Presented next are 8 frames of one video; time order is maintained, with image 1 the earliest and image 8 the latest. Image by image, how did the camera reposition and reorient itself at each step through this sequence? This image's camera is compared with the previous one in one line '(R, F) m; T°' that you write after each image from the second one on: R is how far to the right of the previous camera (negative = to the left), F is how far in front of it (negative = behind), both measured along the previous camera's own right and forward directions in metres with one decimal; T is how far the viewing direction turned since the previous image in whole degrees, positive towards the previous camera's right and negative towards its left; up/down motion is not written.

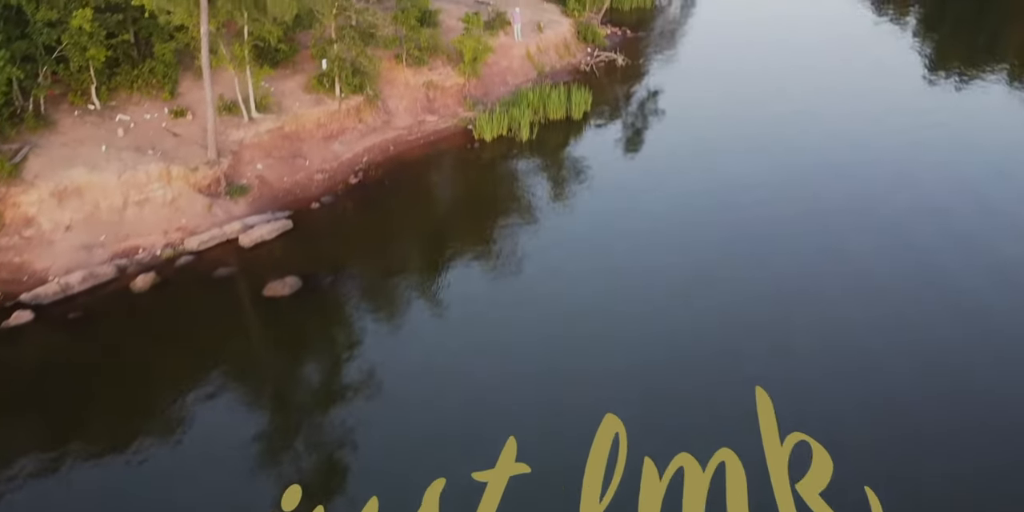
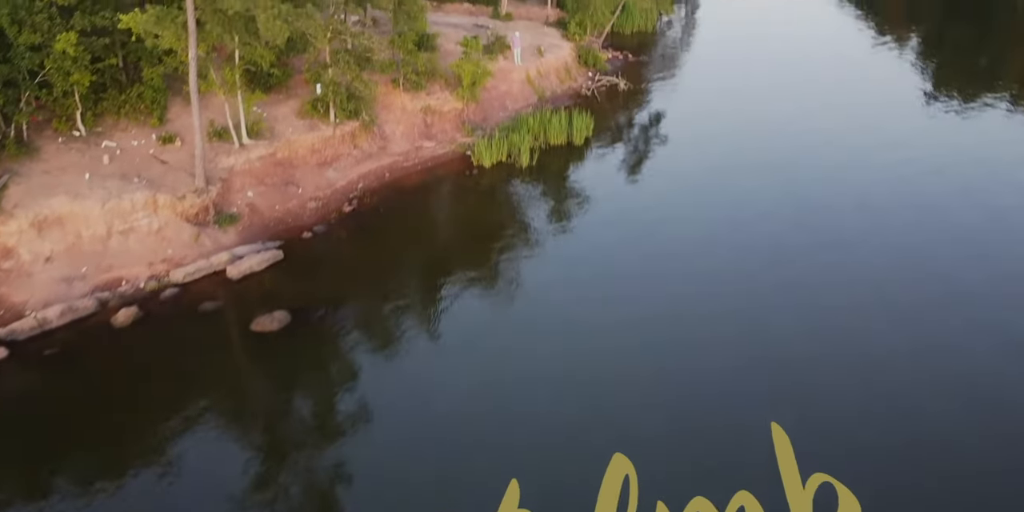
(0.0, +0.9) m; 0°
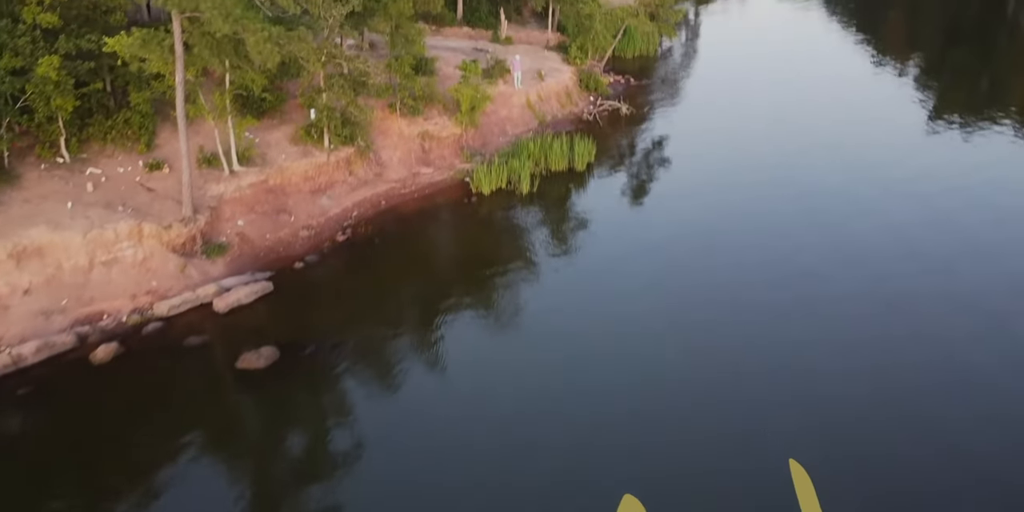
(0.0, +0.8) m; 0°
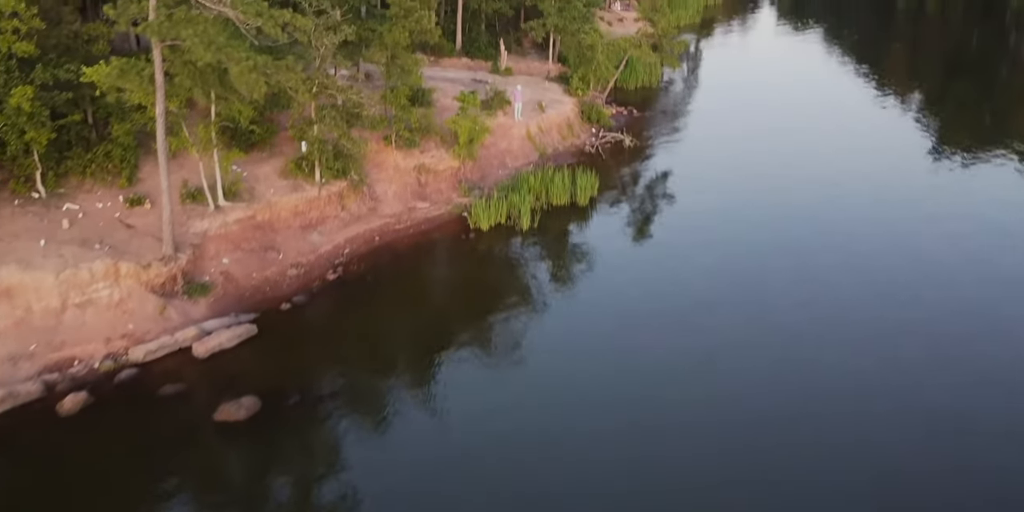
(0.0, +1.1) m; 0°
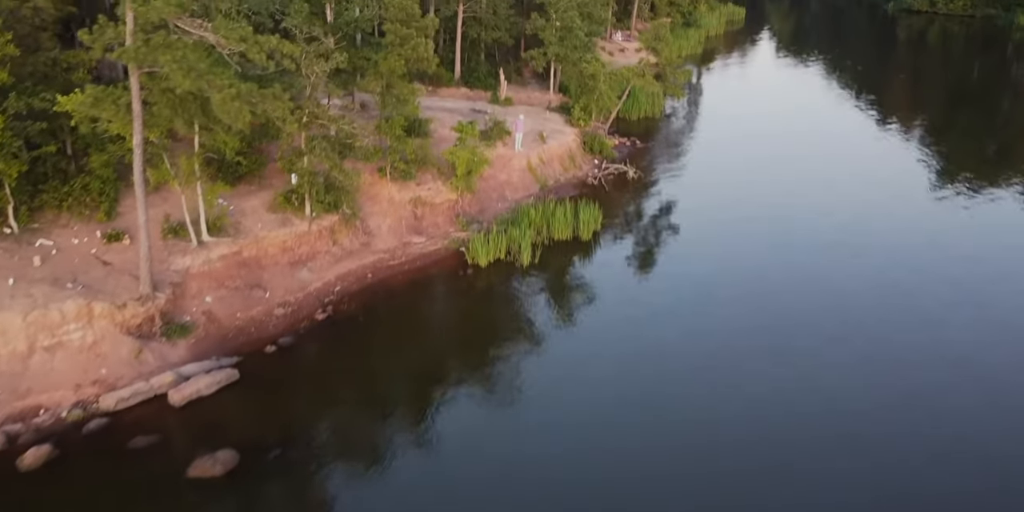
(0.0, +1.1) m; 0°
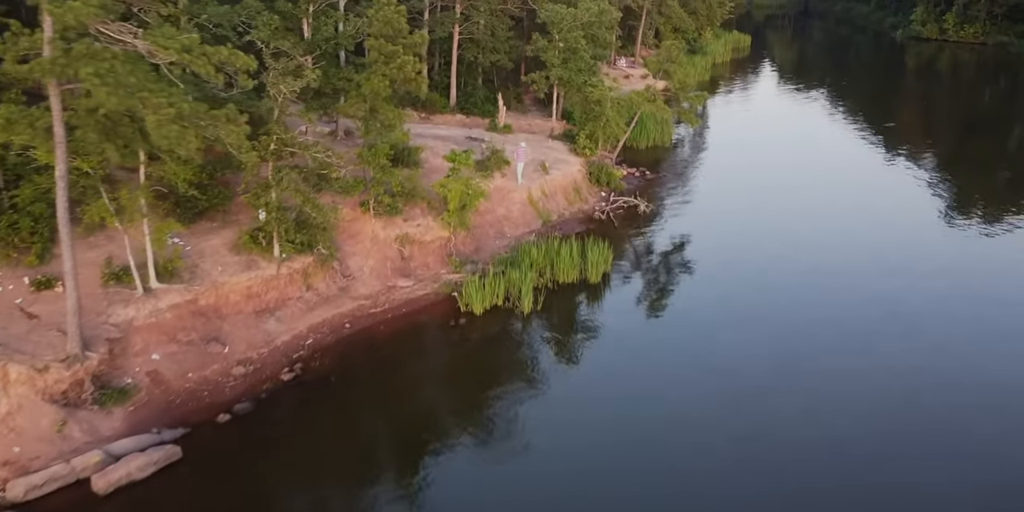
(0.0, +2.8) m; 0°
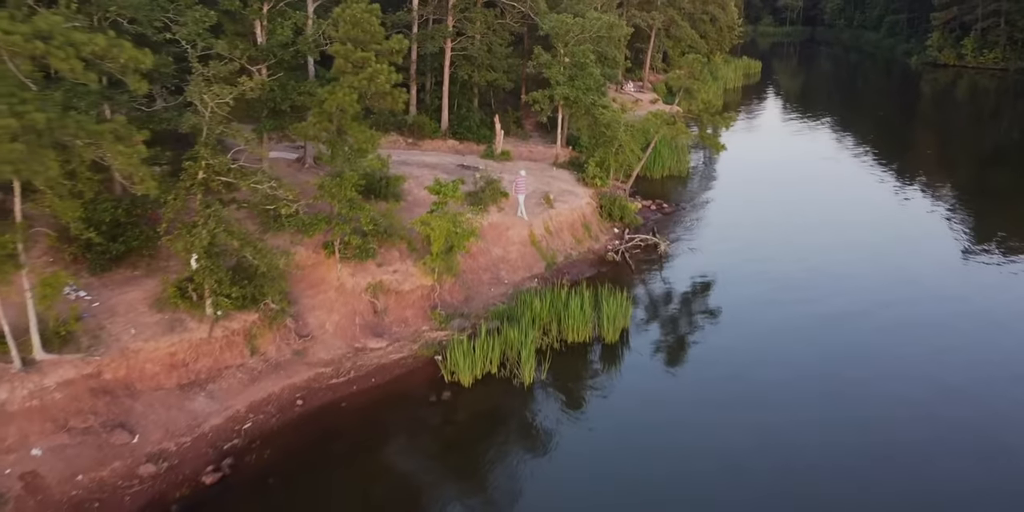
(+0.1, +4.1) m; 0°
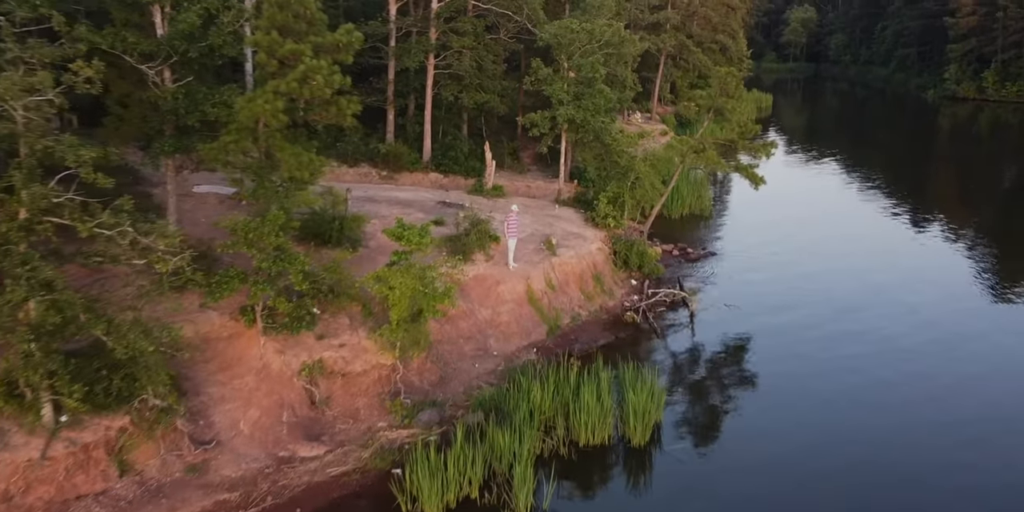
(+0.1, +4.9) m; 0°
